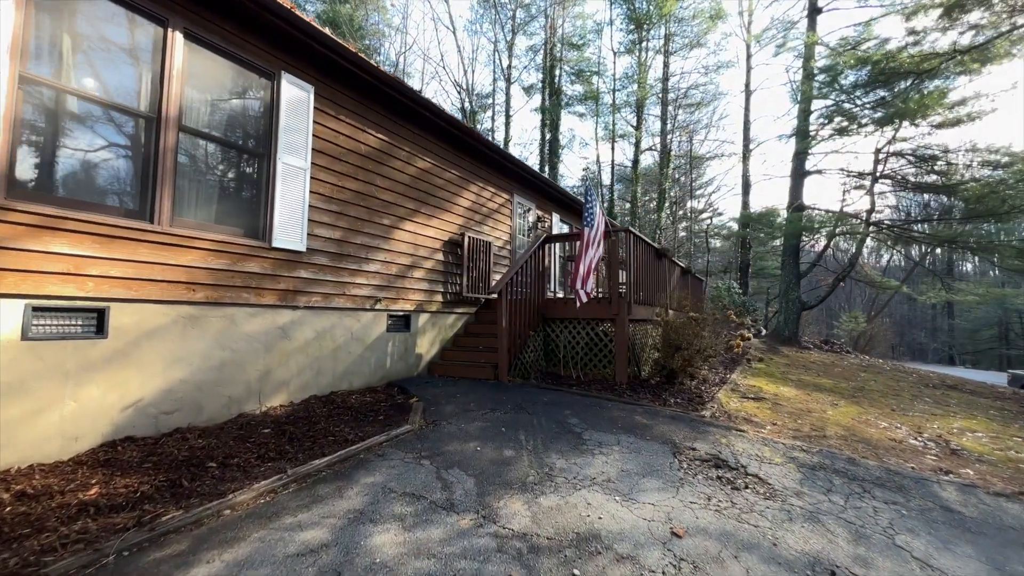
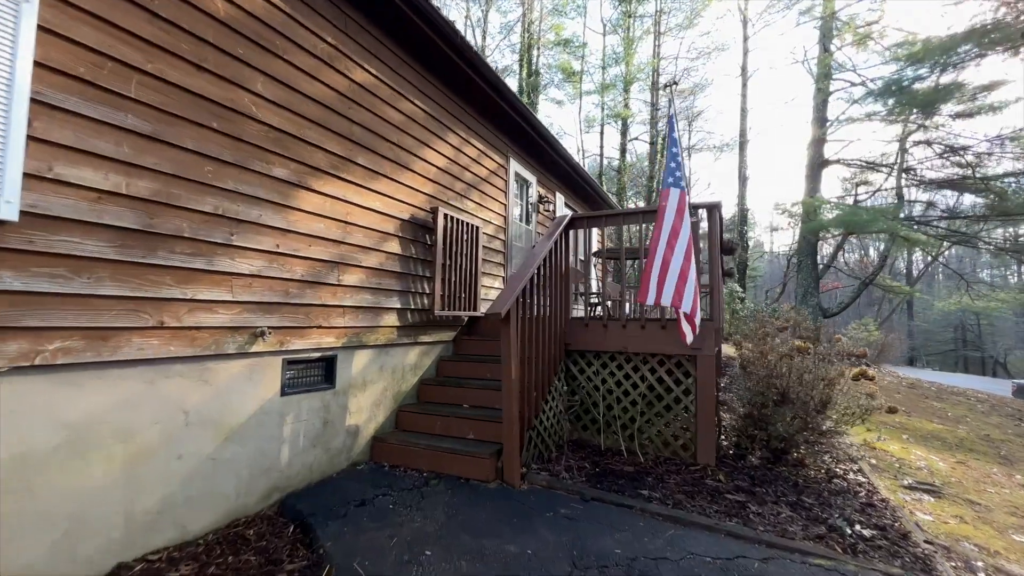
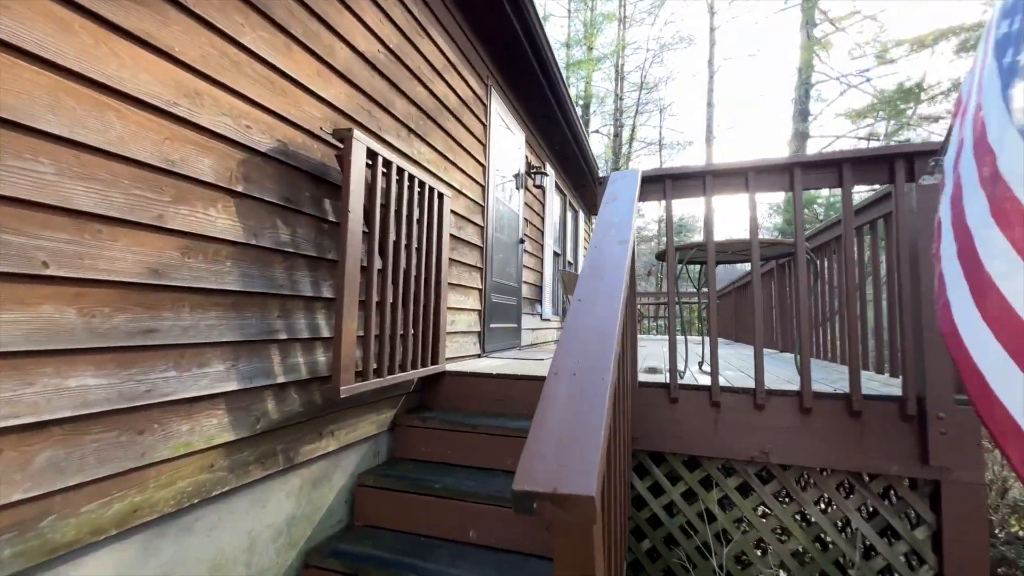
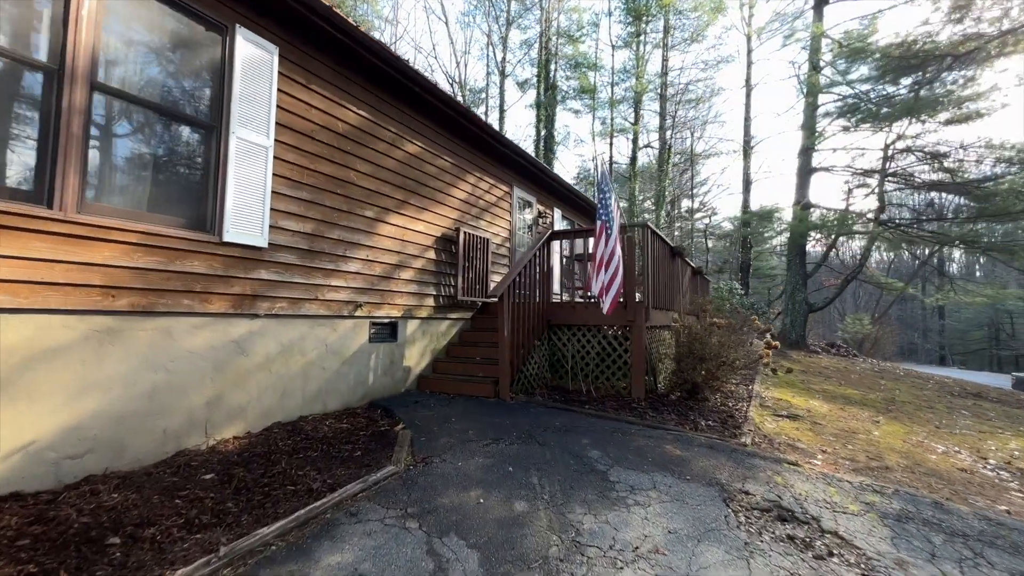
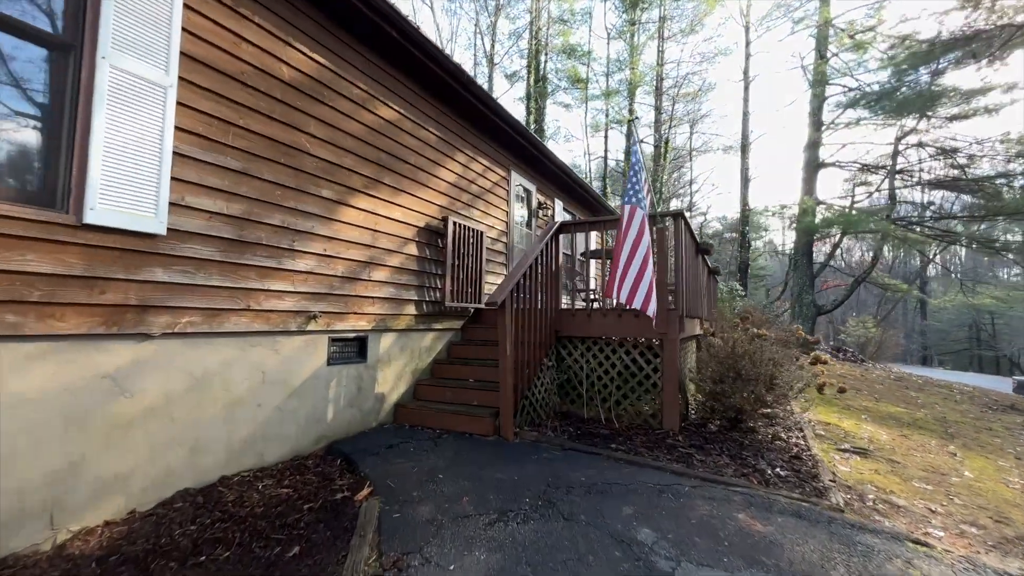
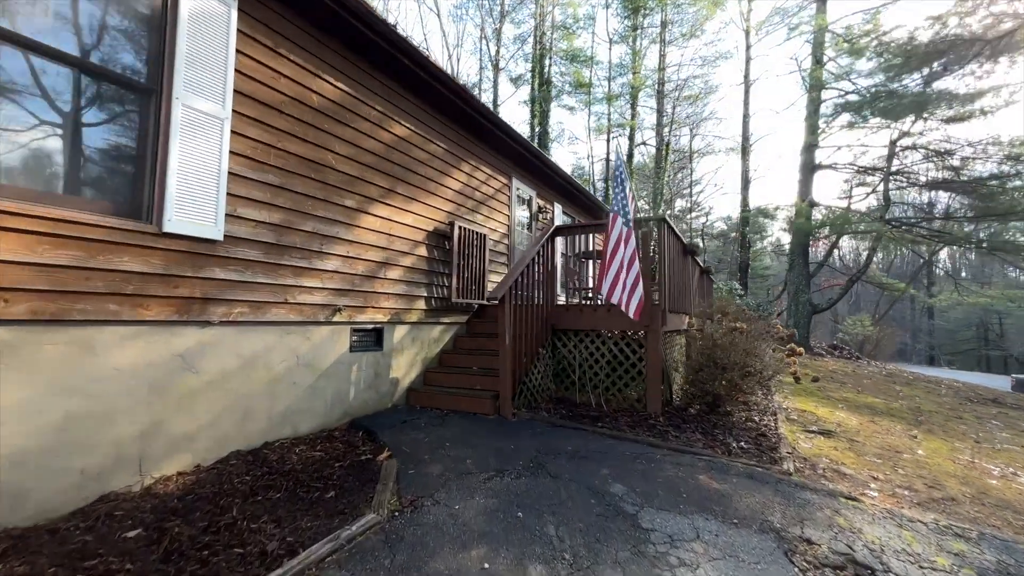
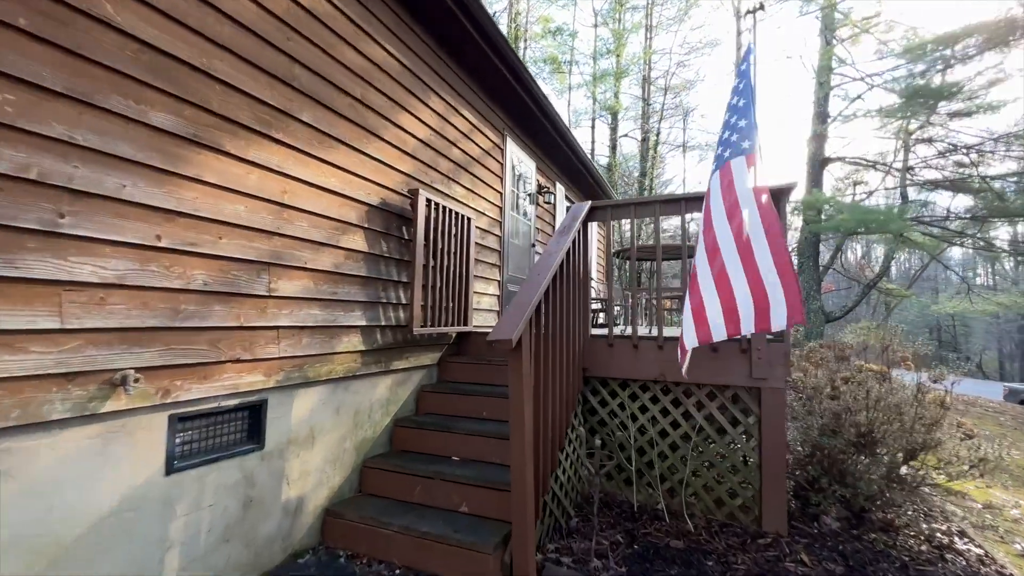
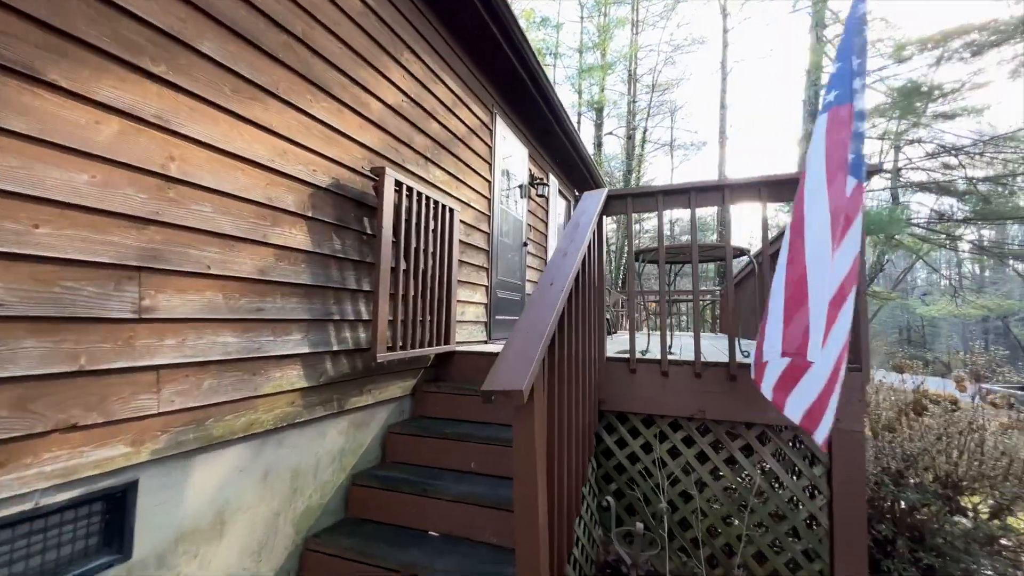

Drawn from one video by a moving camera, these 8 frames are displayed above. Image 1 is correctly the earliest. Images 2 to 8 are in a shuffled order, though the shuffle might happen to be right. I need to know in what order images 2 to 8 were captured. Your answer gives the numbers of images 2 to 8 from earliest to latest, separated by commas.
4, 6, 5, 2, 7, 8, 3
